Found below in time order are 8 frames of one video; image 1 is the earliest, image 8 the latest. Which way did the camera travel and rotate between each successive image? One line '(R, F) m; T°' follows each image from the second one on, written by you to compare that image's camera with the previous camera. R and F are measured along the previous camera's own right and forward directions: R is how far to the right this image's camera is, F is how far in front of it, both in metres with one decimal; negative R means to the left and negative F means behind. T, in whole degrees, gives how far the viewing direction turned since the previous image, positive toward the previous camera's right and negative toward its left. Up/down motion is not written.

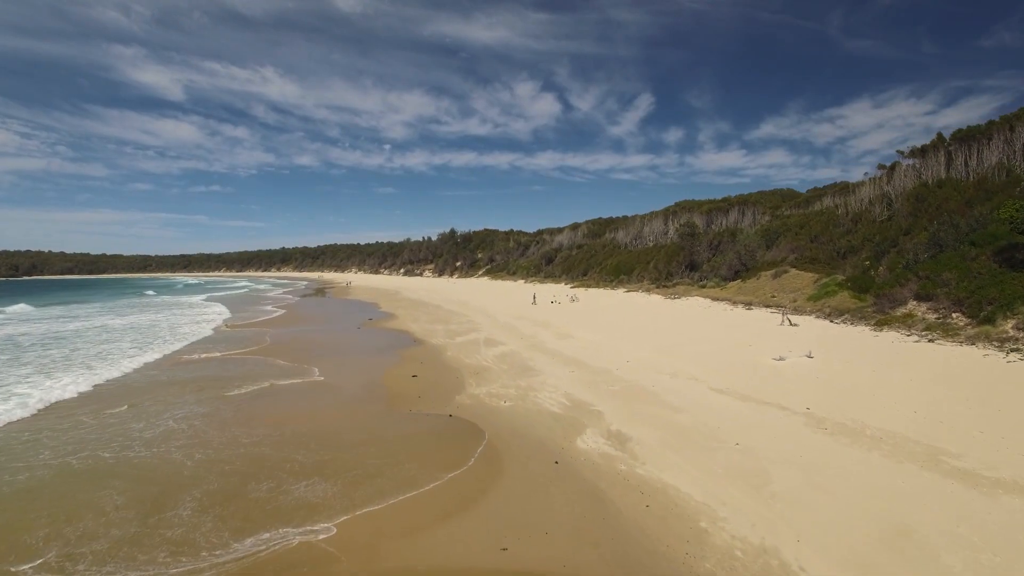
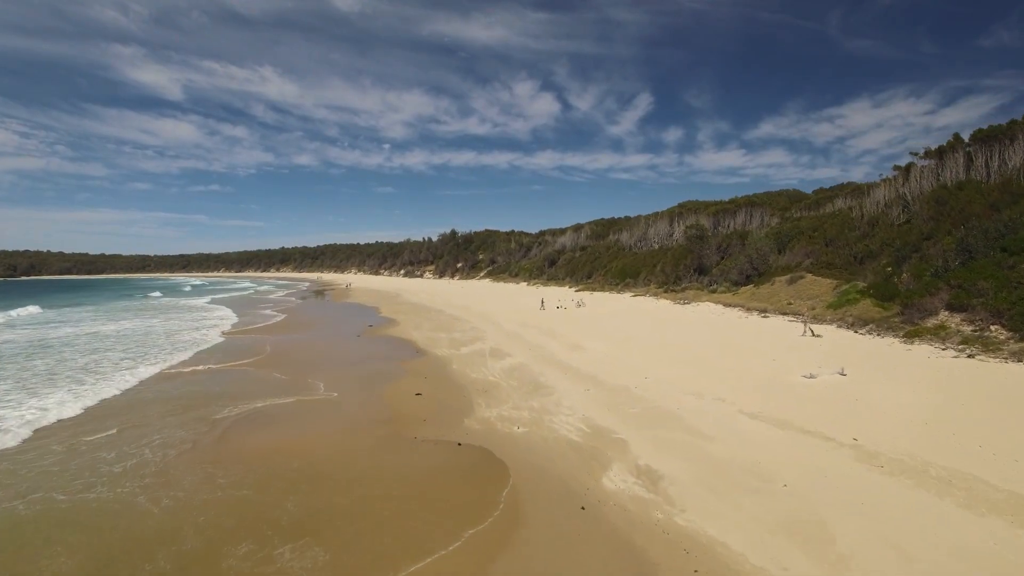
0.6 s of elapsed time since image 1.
(-0.2, +0.6) m; 0°
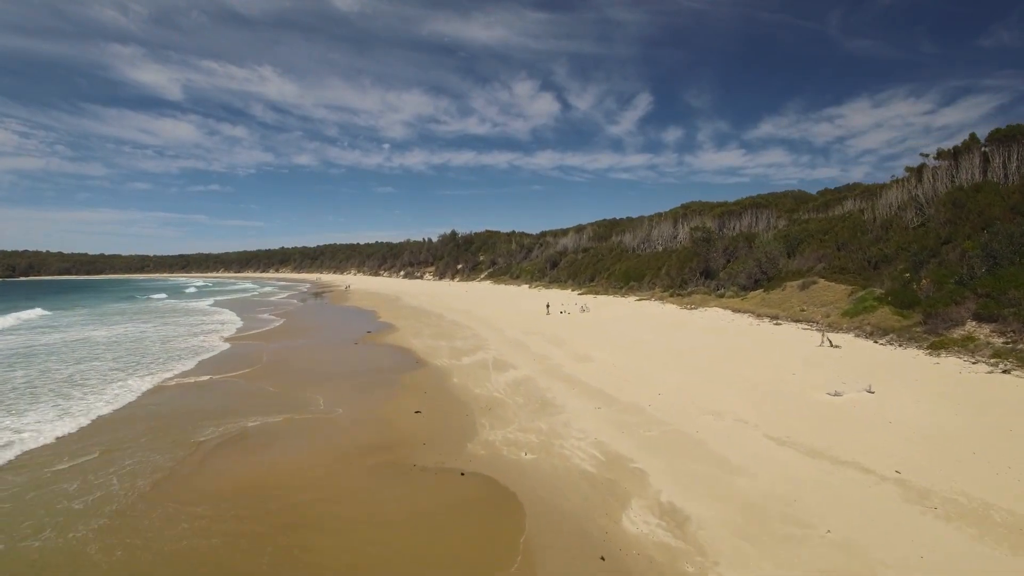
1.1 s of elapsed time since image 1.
(-0.1, +0.5) m; 0°
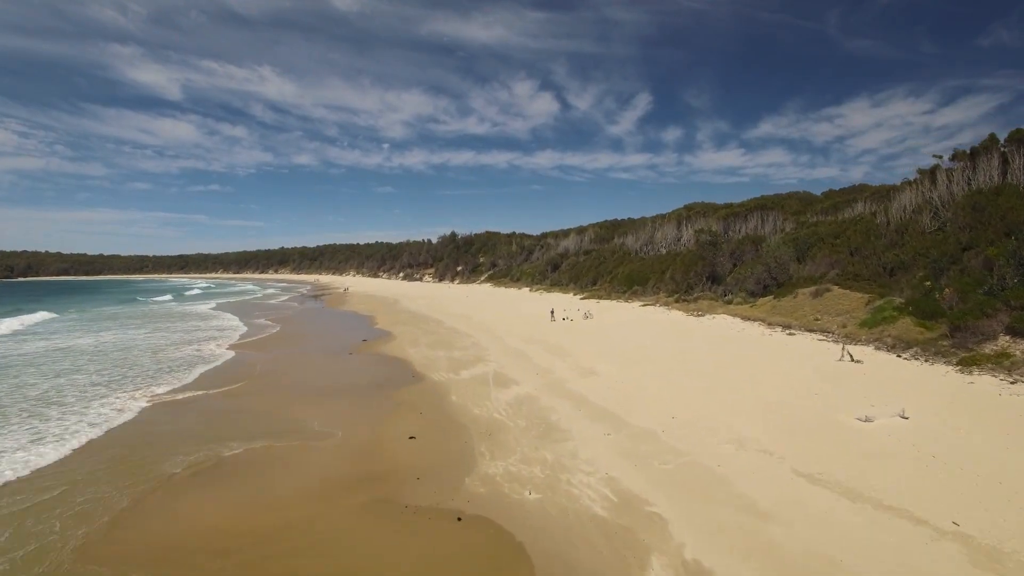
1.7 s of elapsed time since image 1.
(0.0, +0.6) m; 0°
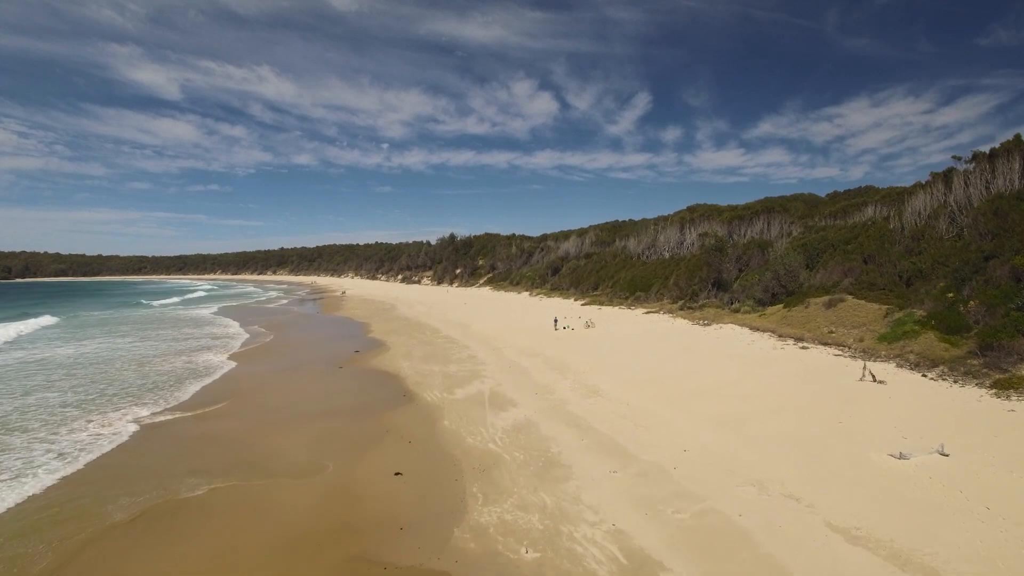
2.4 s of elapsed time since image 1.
(0.0, +0.7) m; 0°
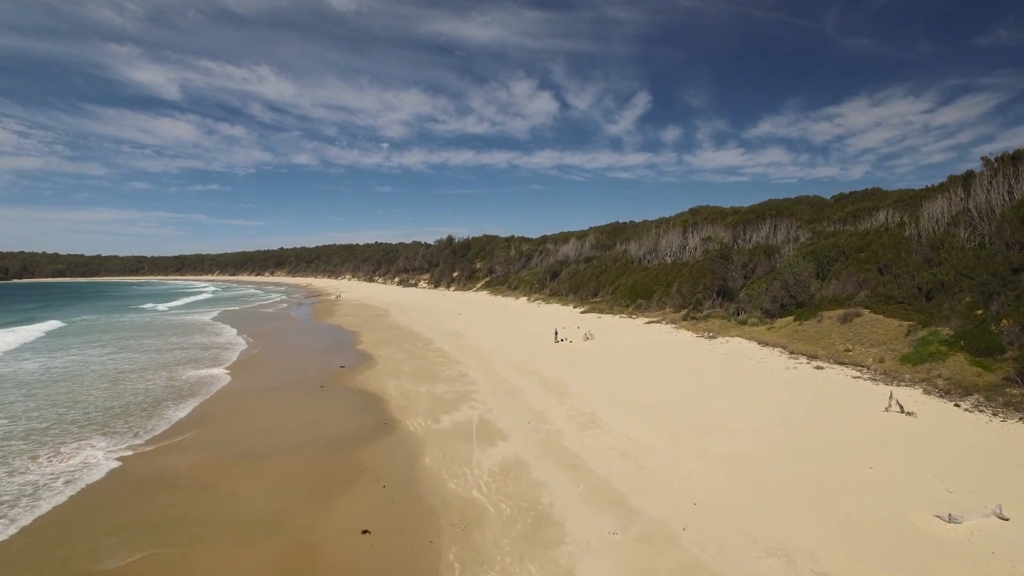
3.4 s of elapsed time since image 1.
(+0.2, +0.9) m; 0°
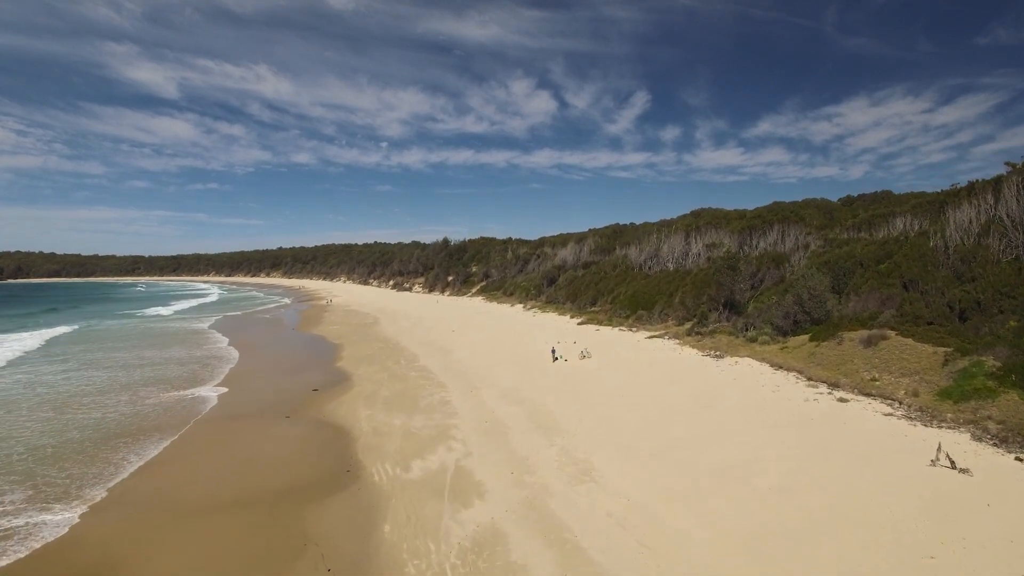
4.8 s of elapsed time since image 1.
(+0.3, +1.4) m; 0°
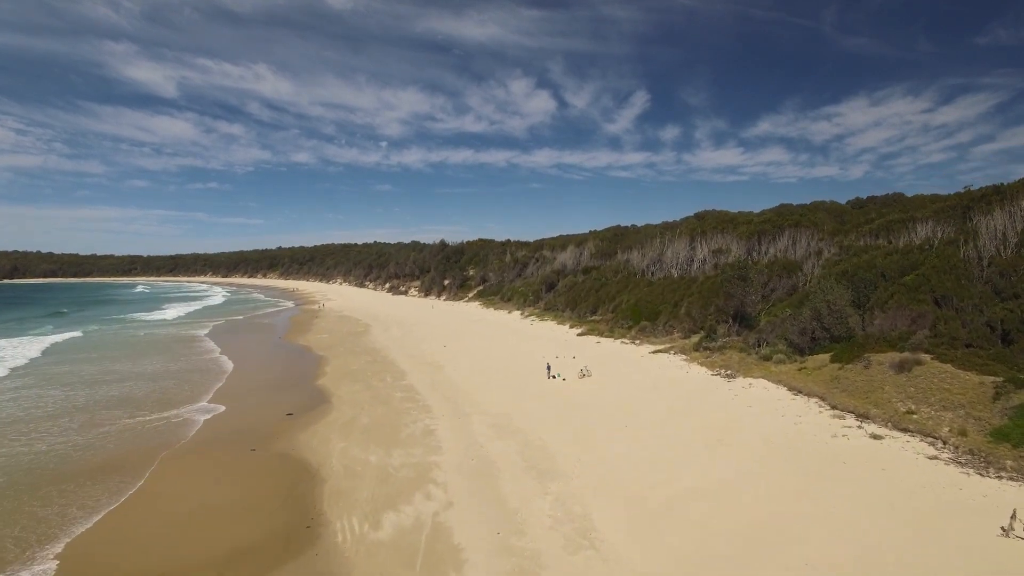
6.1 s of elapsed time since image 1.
(+0.2, +1.3) m; 0°
